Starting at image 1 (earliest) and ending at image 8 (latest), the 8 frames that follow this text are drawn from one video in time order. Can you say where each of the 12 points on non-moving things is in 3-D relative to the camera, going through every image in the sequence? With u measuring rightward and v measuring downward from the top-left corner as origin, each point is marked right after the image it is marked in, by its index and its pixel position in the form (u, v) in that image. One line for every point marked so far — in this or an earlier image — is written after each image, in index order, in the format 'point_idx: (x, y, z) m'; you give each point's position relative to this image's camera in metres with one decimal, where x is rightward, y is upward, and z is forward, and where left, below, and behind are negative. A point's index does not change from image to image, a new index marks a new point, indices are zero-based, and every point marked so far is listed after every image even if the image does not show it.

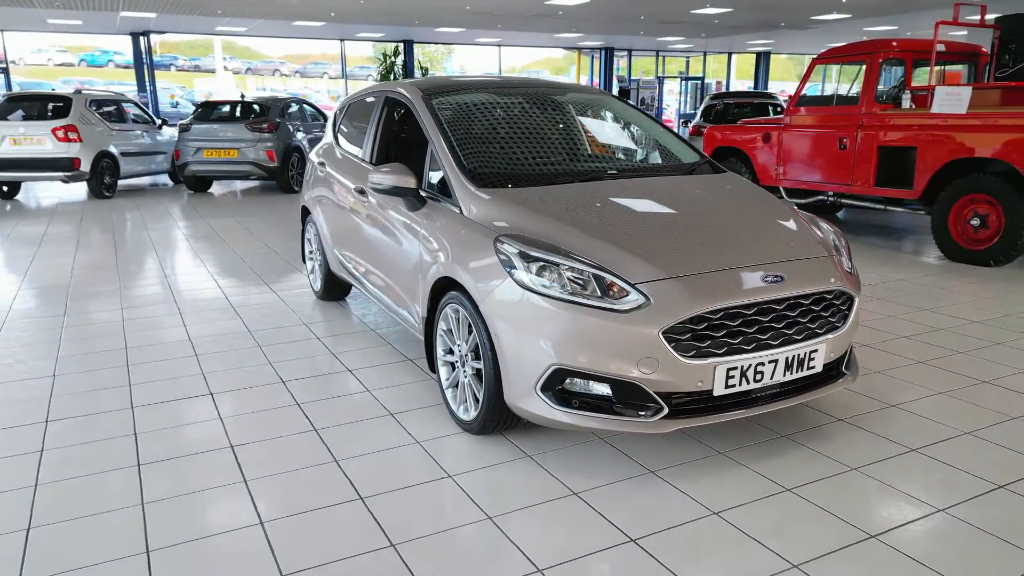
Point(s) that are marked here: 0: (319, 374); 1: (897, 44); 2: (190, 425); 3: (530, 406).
0: (-0.9, -0.4, +3.5) m
1: (+3.5, +2.2, +6.7) m
2: (-1.3, -0.6, +3.0) m
3: (+0.1, -0.4, +2.5) m
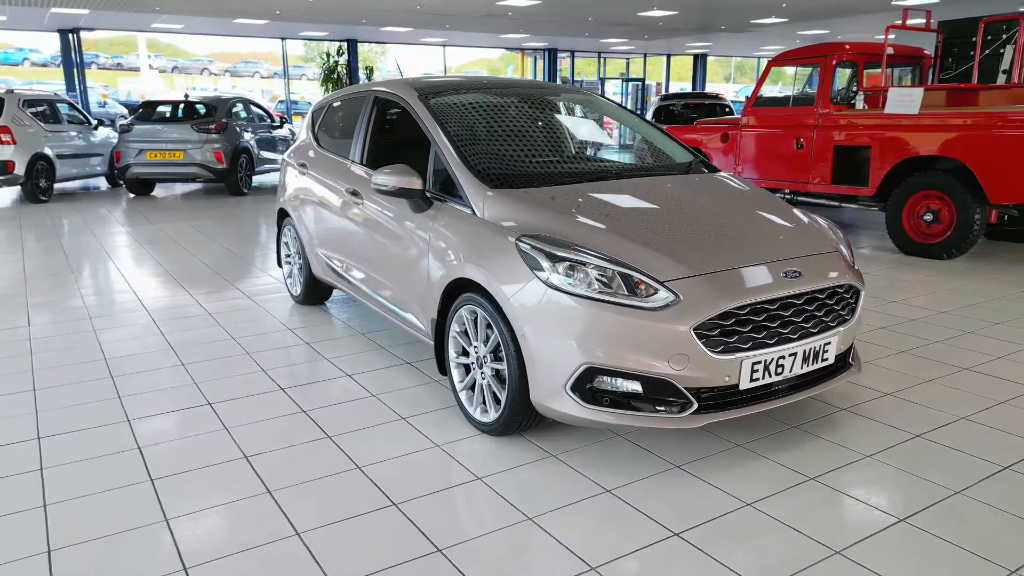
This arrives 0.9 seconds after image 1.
0: (-0.9, -0.4, +3.5) m
1: (+3.2, +2.3, +7.0) m
2: (-1.2, -0.6, +2.9) m
3: (+0.2, -0.4, +2.5) m
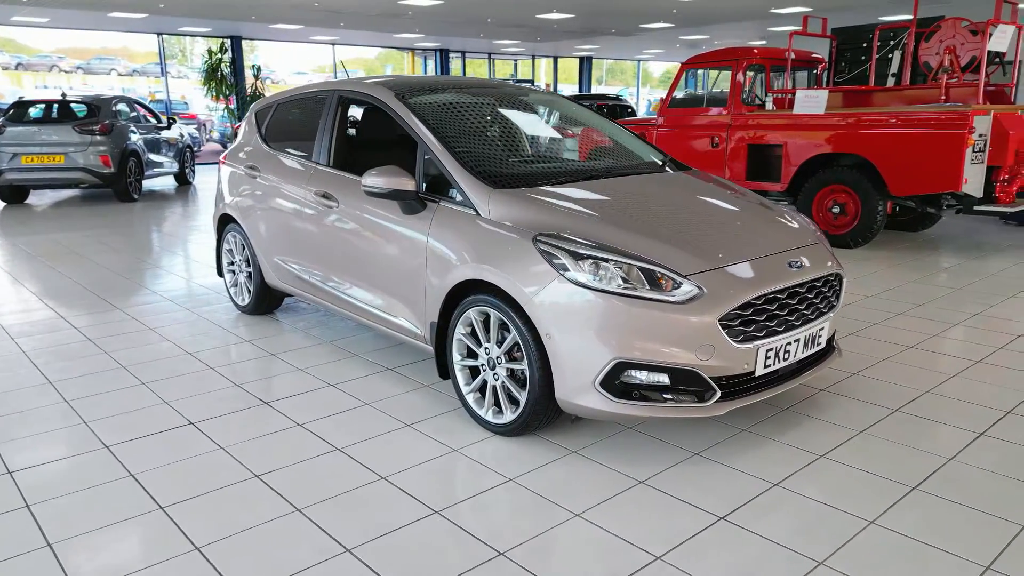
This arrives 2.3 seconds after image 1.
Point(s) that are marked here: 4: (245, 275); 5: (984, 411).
0: (-0.9, -0.5, +3.3) m
1: (+2.5, +2.4, +7.4) m
2: (-1.1, -0.6, +2.7) m
3: (+0.3, -0.4, +2.5) m
4: (-1.6, +0.1, +4.5) m
5: (+2.0, -0.5, +3.1) m
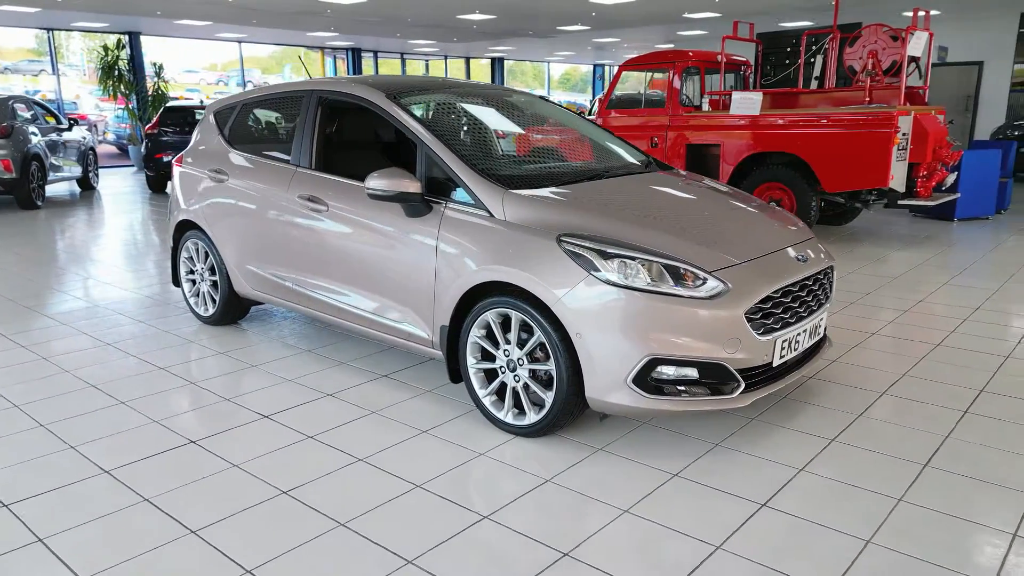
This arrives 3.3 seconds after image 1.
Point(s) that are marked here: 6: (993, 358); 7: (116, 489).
0: (-0.9, -0.5, +3.2) m
1: (+1.9, +2.4, +7.7) m
2: (-1.0, -0.7, +2.6) m
3: (+0.4, -0.4, +2.6) m
4: (-1.7, 0.0, +4.3) m
5: (+2.0, -0.5, +3.3) m
6: (+2.4, -0.4, +3.8) m
7: (-1.3, -0.7, +2.5) m
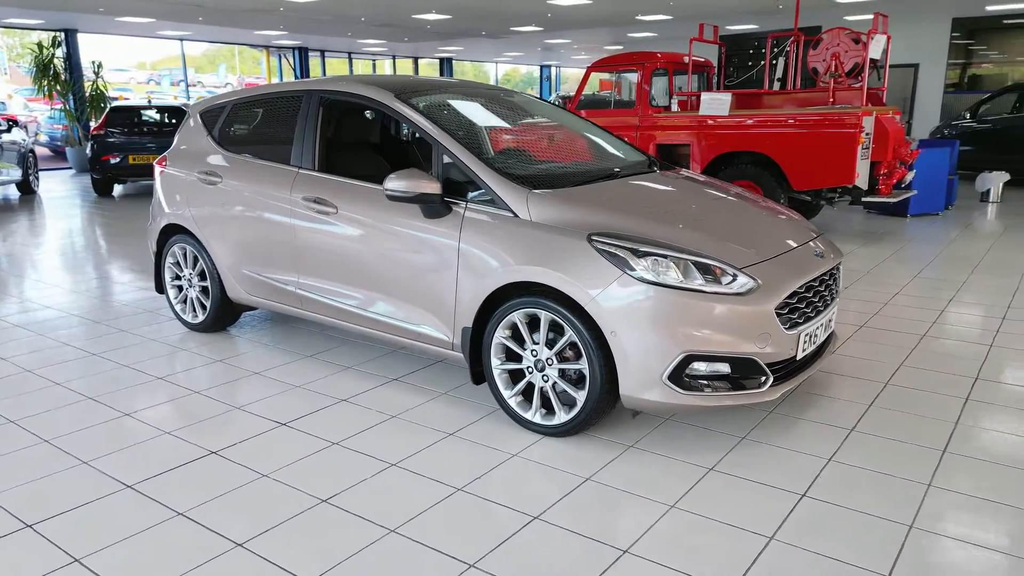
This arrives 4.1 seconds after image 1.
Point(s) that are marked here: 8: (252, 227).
0: (-0.8, -0.5, +3.1) m
1: (+1.6, +2.4, +7.8) m
2: (-0.9, -0.7, +2.5) m
3: (+0.5, -0.4, +2.6) m
4: (-1.8, 0.0, +4.2) m
5: (+2.1, -0.4, +3.5) m
6: (+2.5, -0.3, +3.9) m
7: (-1.2, -0.7, +2.4) m
8: (-1.3, +0.3, +3.7) m
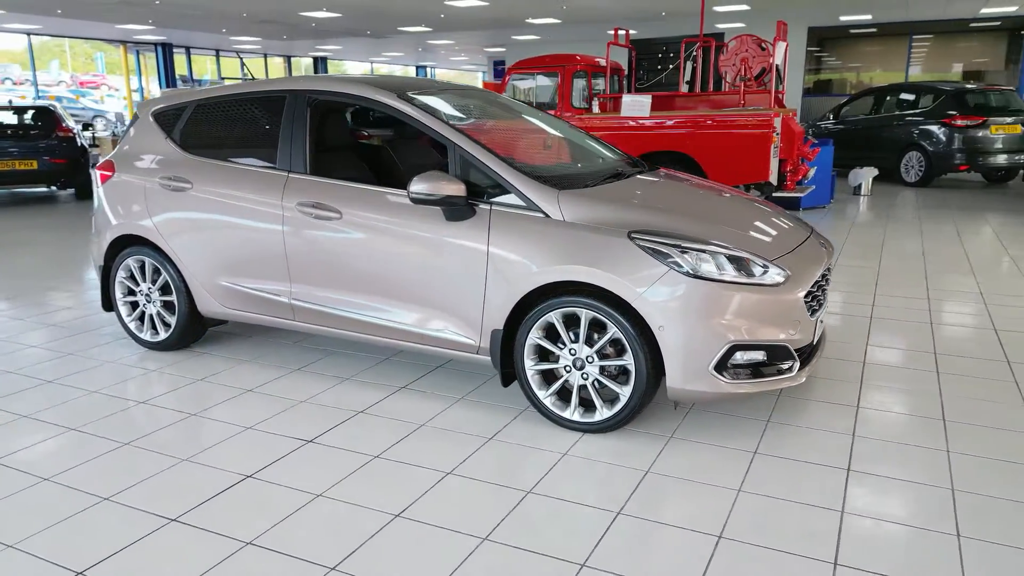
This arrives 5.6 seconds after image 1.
0: (-0.7, -0.5, +3.0) m
1: (+0.7, +2.5, +8.0) m
2: (-0.7, -0.7, +2.3) m
3: (+0.7, -0.4, +2.7) m
4: (-1.8, -0.1, +3.9) m
5: (+2.1, -0.3, +3.8) m
6: (+2.4, -0.2, +4.4) m
7: (-0.9, -0.7, +2.2) m
8: (-1.3, +0.2, +3.5) m
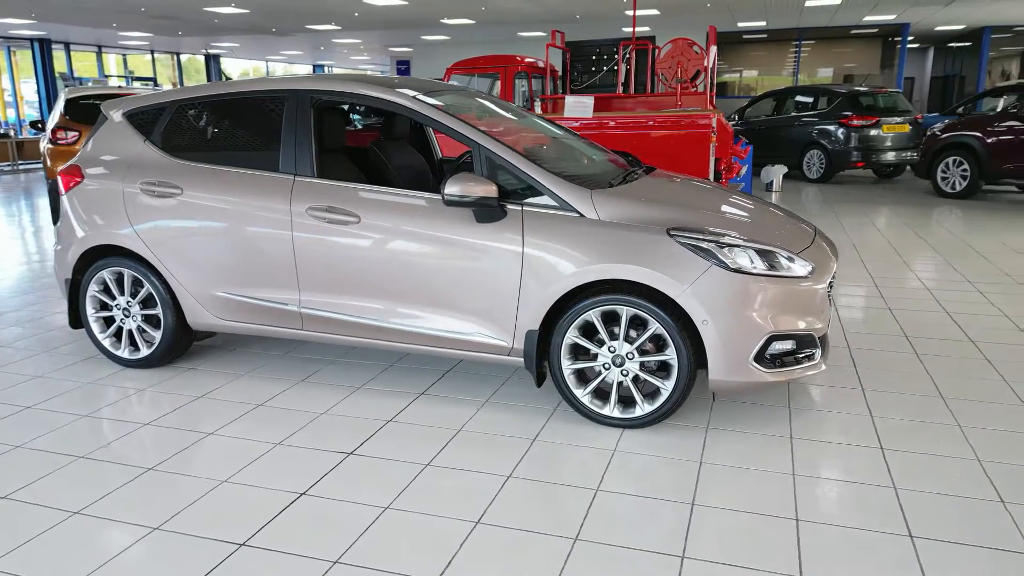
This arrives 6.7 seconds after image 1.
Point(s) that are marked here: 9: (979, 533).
0: (-0.6, -0.6, +2.9) m
1: (+0.1, +2.5, +8.1) m
2: (-0.4, -0.7, +2.3) m
3: (+0.9, -0.3, +2.8) m
4: (-1.8, -0.1, +3.6) m
5: (+2.1, -0.3, +4.1) m
6: (+2.3, -0.2, +4.7) m
7: (-0.6, -0.8, +2.1) m
8: (-1.2, +0.2, +3.3) m
9: (+1.4, -0.7, +2.3) m
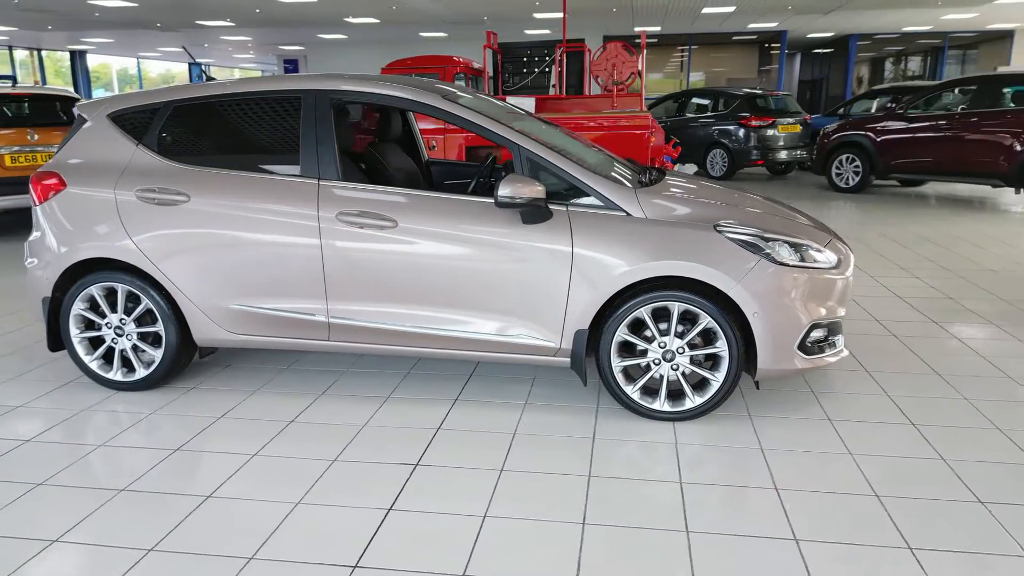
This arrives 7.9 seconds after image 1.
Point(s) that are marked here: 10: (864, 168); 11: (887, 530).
0: (-0.4, -0.6, +2.8) m
1: (-0.6, +2.5, +8.0) m
2: (-0.1, -0.8, +2.2) m
3: (+1.1, -0.3, +2.9) m
4: (-1.7, -0.2, +3.3) m
5: (+2.1, -0.2, +4.4) m
6: (+2.2, -0.1, +5.0) m
7: (-0.3, -0.8, +2.0) m
8: (-1.1, +0.1, +3.1) m
9: (+1.7, -0.7, +2.5) m
10: (+5.3, +1.8, +11.2) m
11: (+1.2, -0.7, +2.3) m
